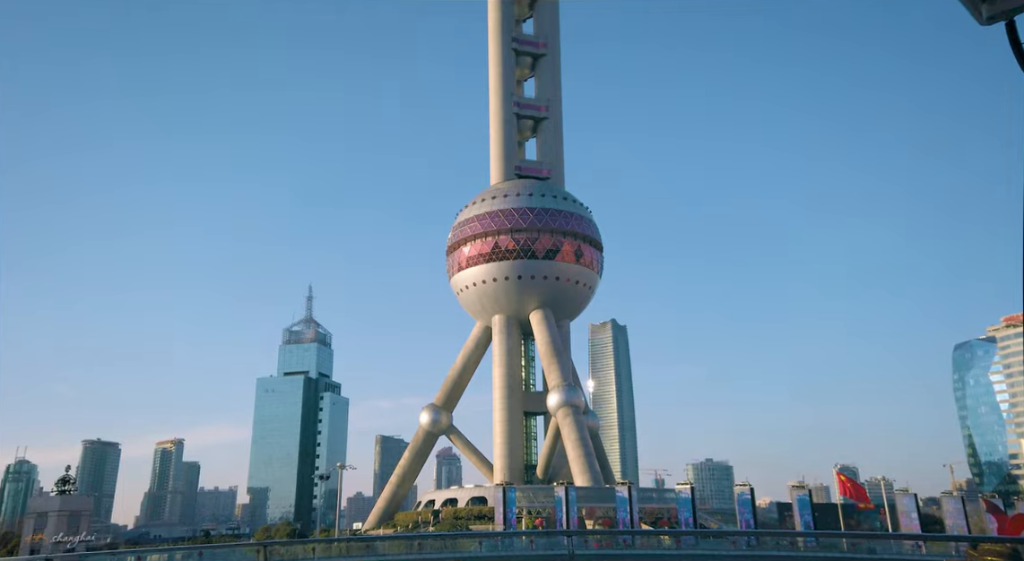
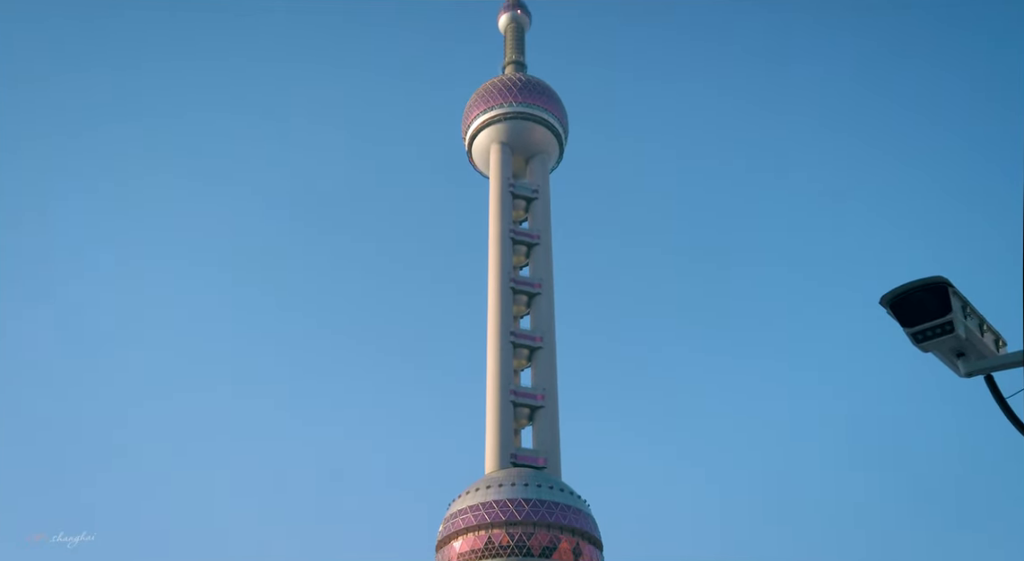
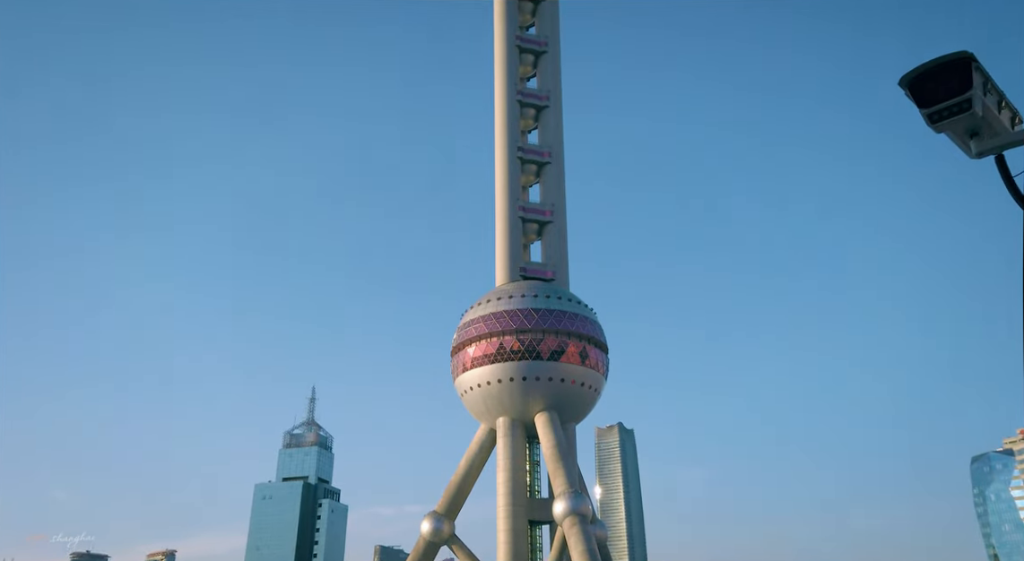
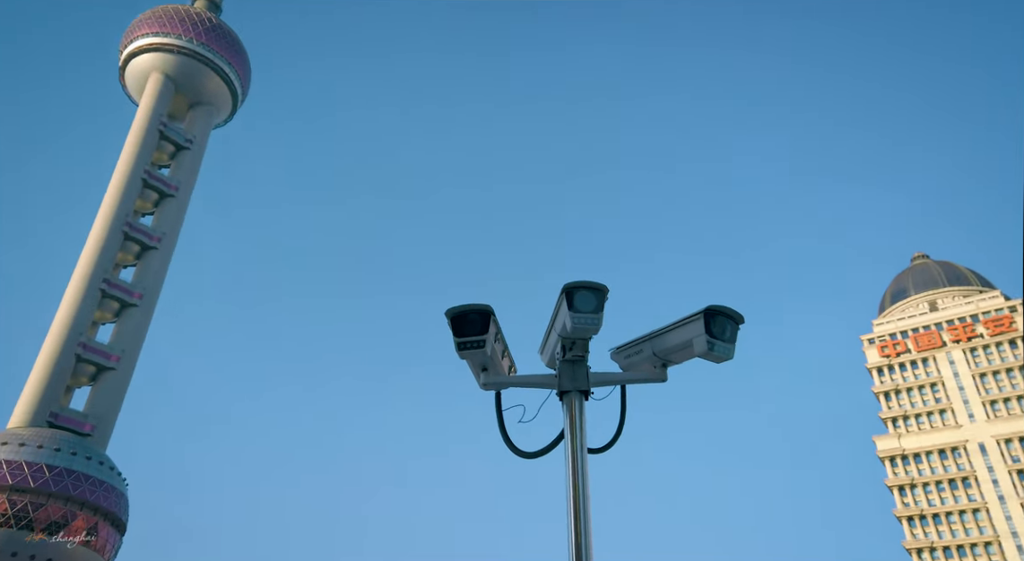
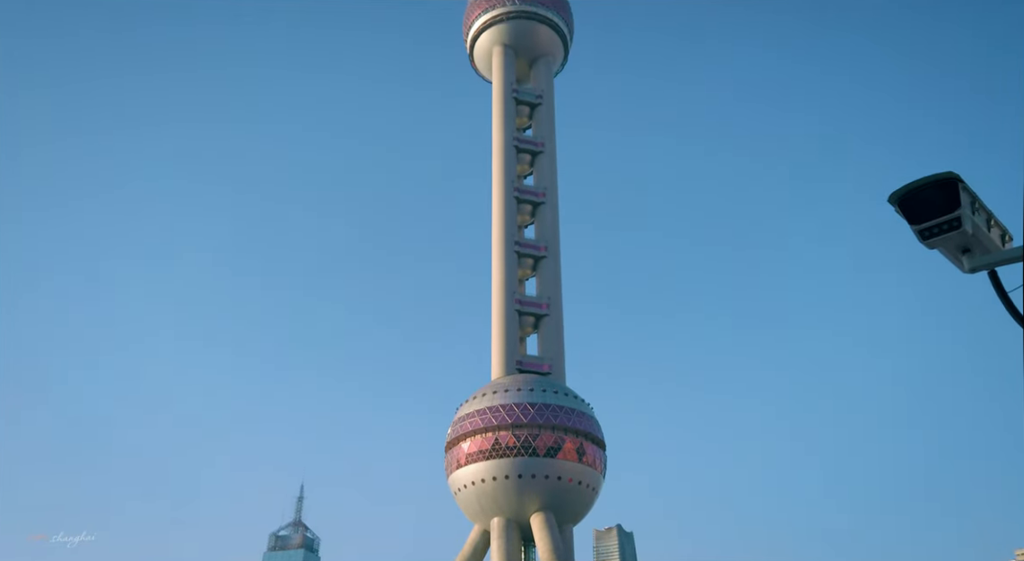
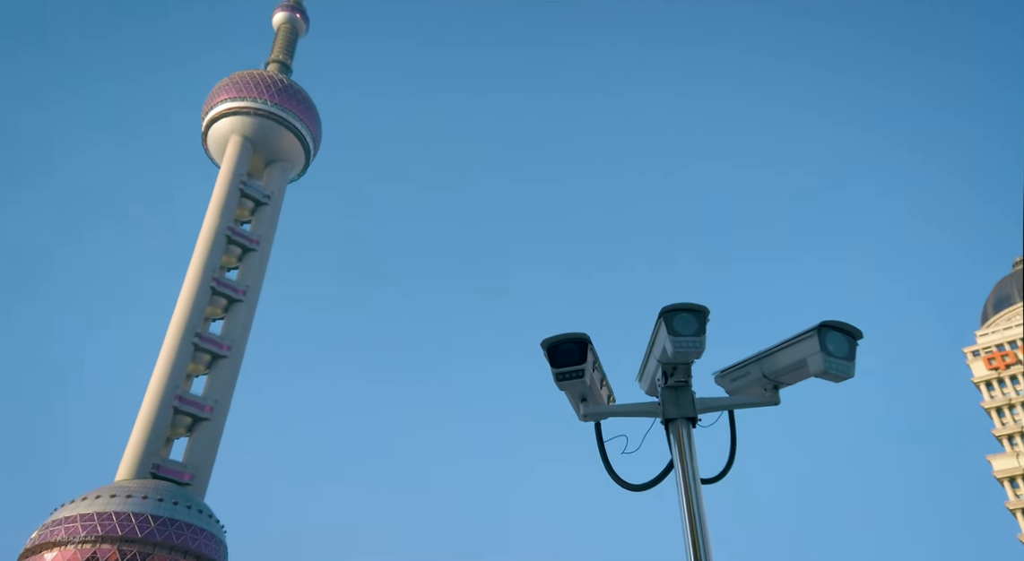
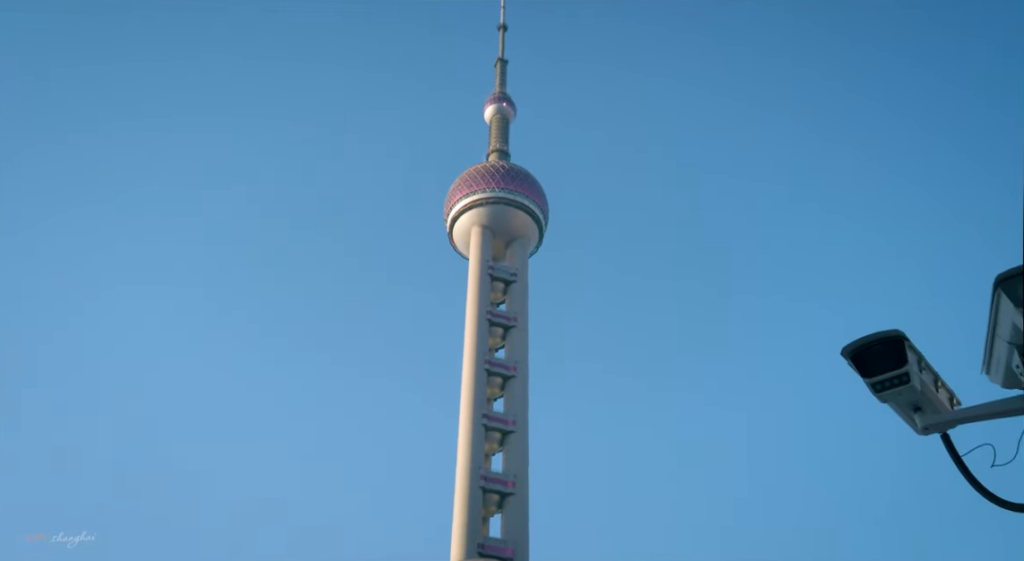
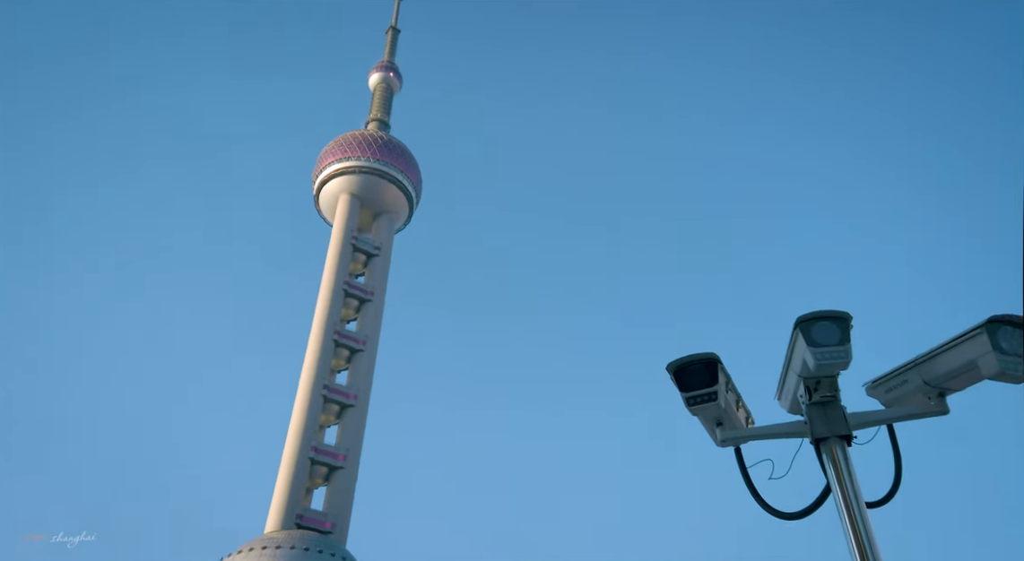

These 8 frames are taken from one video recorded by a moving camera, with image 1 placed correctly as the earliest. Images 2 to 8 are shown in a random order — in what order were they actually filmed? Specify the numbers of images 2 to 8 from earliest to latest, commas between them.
3, 5, 2, 7, 8, 6, 4
